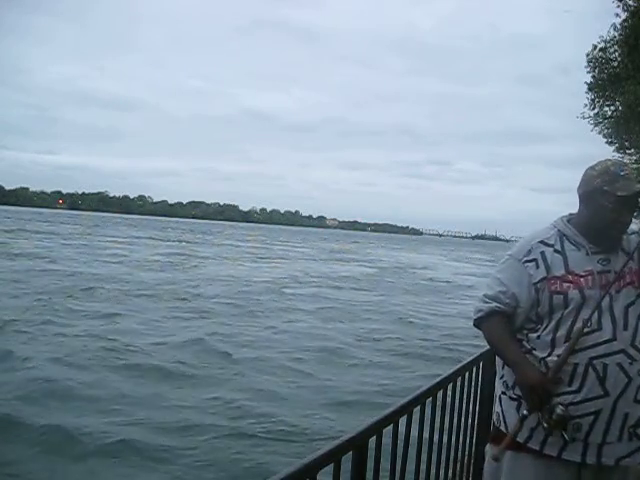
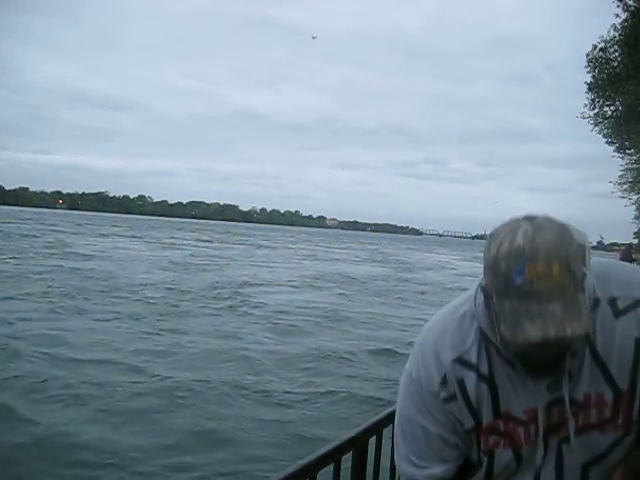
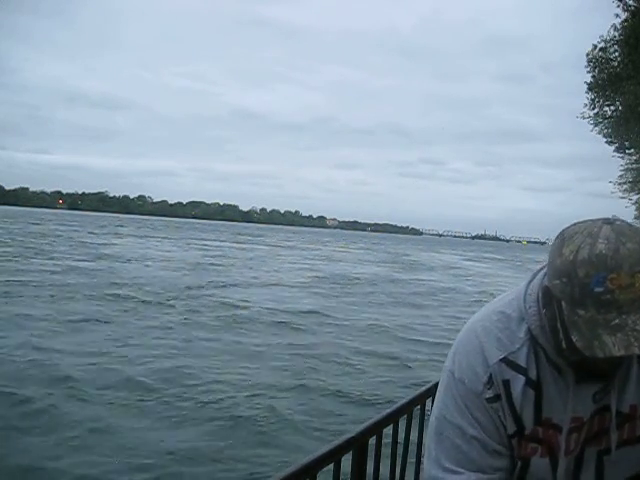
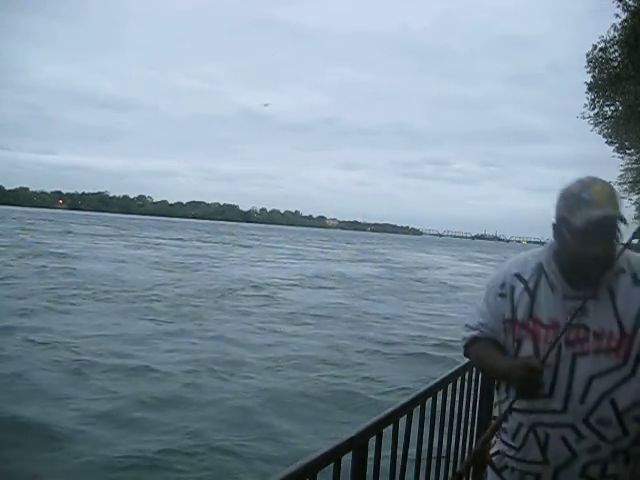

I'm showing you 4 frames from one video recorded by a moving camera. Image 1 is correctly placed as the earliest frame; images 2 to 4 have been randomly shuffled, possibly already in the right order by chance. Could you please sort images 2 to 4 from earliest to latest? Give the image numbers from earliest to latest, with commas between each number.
4, 2, 3
